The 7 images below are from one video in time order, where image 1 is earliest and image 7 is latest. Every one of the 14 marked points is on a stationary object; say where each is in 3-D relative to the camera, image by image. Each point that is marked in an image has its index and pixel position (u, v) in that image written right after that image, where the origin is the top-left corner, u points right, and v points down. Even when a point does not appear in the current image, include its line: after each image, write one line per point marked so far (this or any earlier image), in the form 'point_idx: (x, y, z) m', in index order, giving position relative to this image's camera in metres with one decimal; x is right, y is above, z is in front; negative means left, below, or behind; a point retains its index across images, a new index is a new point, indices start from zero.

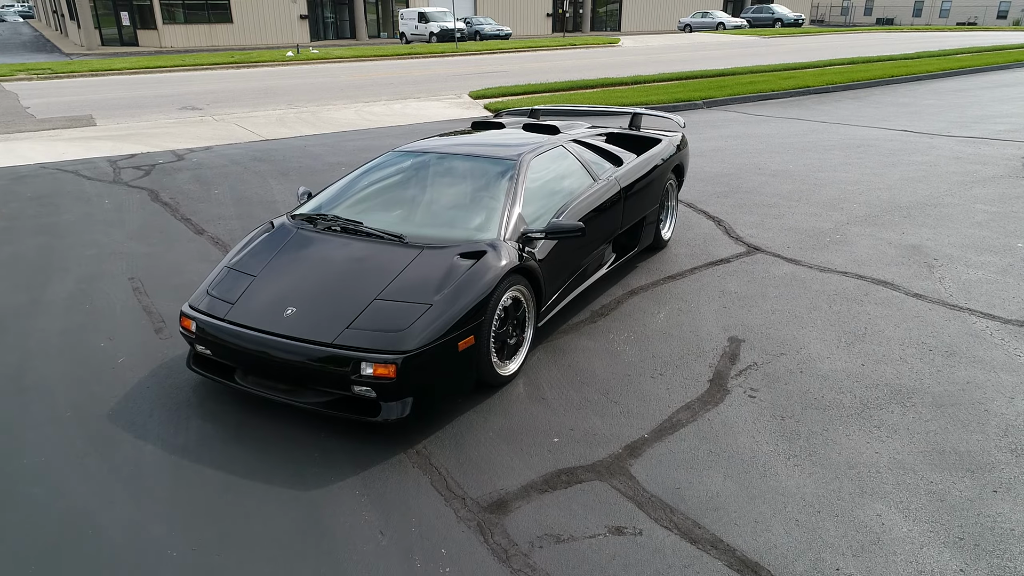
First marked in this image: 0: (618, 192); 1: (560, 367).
0: (+0.8, +0.7, +5.5) m
1: (+0.3, -0.5, +4.4) m
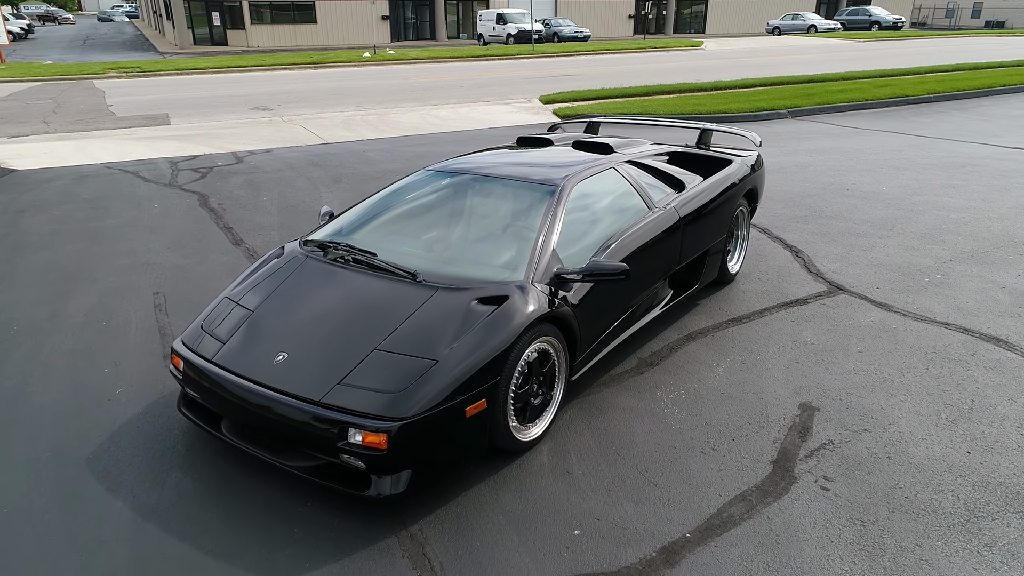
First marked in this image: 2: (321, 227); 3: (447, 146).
0: (+1.1, +0.5, +4.8) m
1: (+0.4, -0.7, +3.8) m
2: (-1.2, +0.4, +4.6) m
3: (-1.1, +2.4, +12.2) m
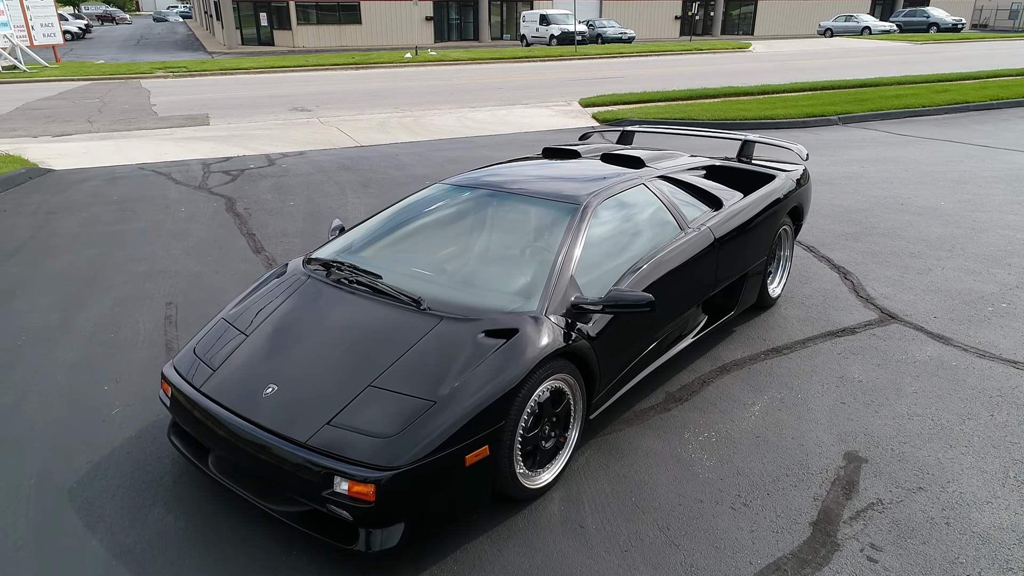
0: (+1.3, +0.3, +4.5) m
1: (+0.5, -0.9, +3.4) m
2: (-1.1, +0.3, +4.4) m
3: (-0.5, +2.3, +11.9) m
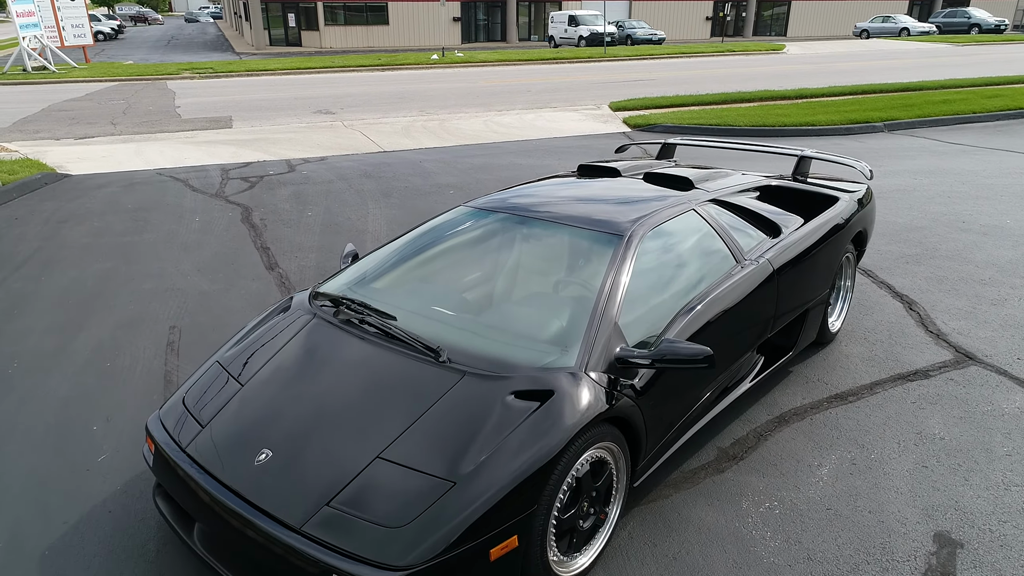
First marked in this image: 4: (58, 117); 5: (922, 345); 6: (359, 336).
0: (+1.4, +0.1, +3.9) m
1: (+0.6, -1.1, +2.9) m
2: (-0.9, +0.1, +3.9) m
3: (-0.1, +2.1, +11.5) m
4: (-10.7, +4.0, +16.9) m
5: (+2.7, -0.4, +4.7) m
6: (-0.7, -0.2, +3.2) m
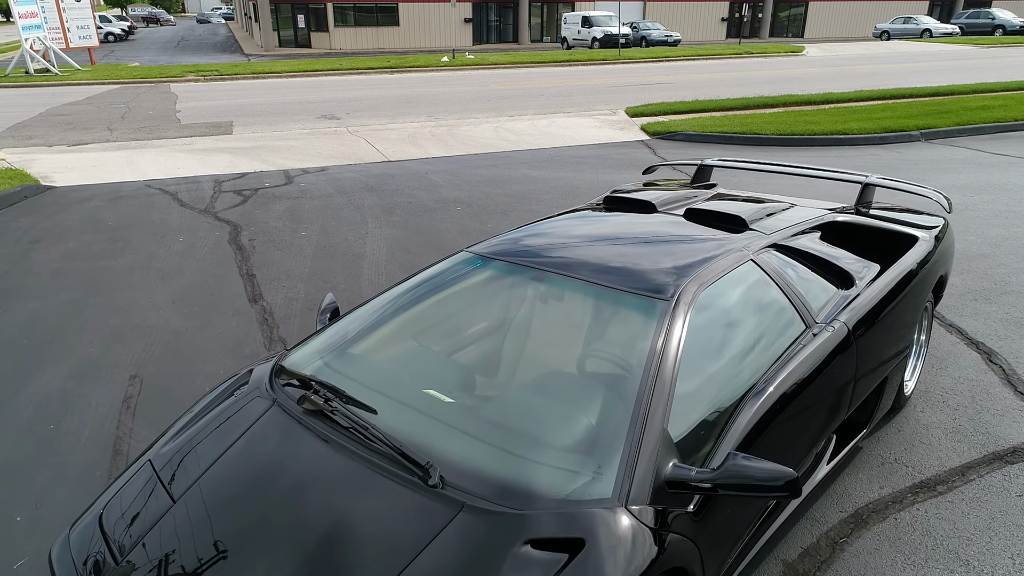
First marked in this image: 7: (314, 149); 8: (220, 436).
0: (+1.5, -0.2, +3.2) m
1: (+0.6, -1.4, +2.2) m
2: (-0.9, -0.2, +3.2) m
3: (+0.1, +1.8, +10.8) m
4: (-10.5, +3.8, +16.3) m
5: (+2.8, -0.7, +3.9) m
6: (-0.6, -0.5, +2.5) m
7: (-3.5, +2.5, +12.8) m
8: (-1.1, -0.5, +2.6) m
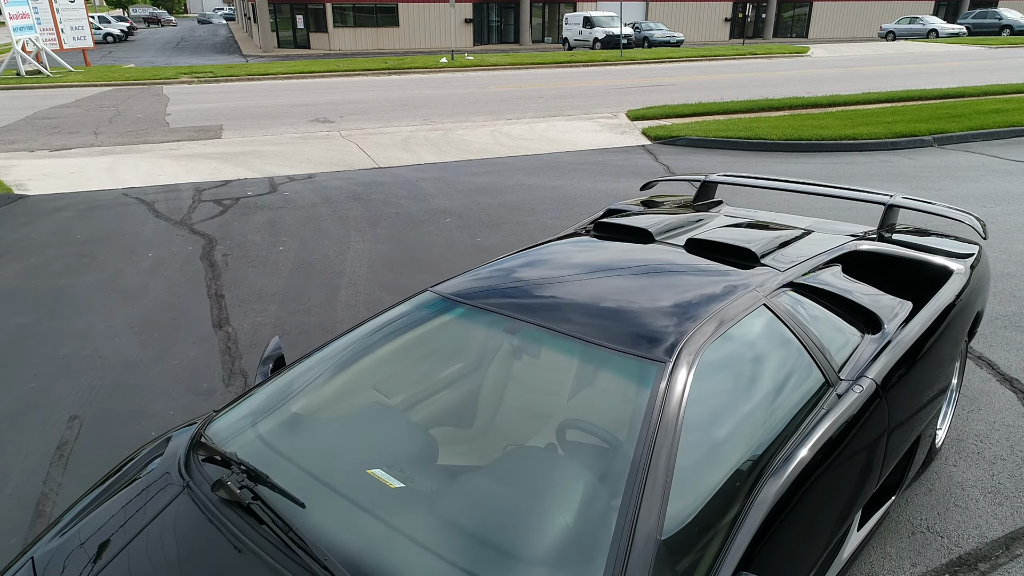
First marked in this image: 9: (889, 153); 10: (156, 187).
0: (+1.4, -0.4, +2.7) m
1: (+0.5, -1.6, +1.7) m
2: (-1.0, -0.4, +2.8) m
3: (0.0, +1.6, +10.3) m
4: (-10.5, +3.6, +15.9) m
5: (+2.7, -0.9, +3.5) m
6: (-0.7, -0.7, +2.0) m
7: (-3.6, +2.3, +12.3) m
8: (-1.2, -0.7, +2.1) m
9: (+6.0, +2.2, +11.4) m
10: (-4.9, +1.4, +9.9) m
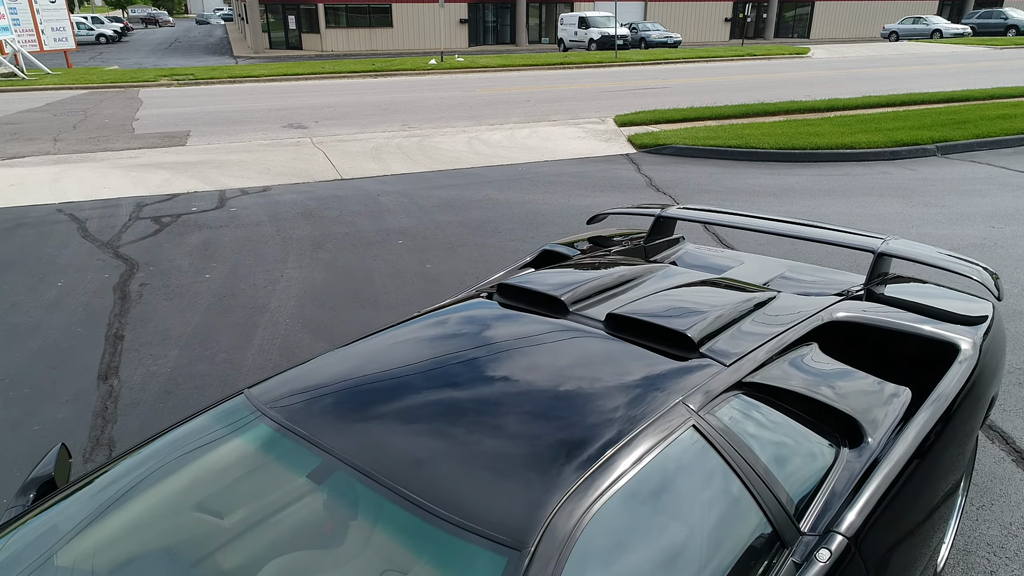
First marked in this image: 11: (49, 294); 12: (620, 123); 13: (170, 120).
0: (+0.9, -0.7, +2.0) m
1: (+0.1, -1.9, +1.0) m
2: (-1.4, -0.7, +2.0) m
3: (-0.4, +1.3, +9.5) m
4: (-10.9, +3.3, +15.2) m
5: (+2.2, -1.2, +2.7) m
6: (-1.2, -1.0, +1.3) m
7: (-4.0, +2.0, +11.6) m
8: (-1.6, -1.0, +1.4) m
9: (+5.6, +1.9, +10.6) m
10: (-5.3, +1.1, +9.2) m
11: (-4.0, -0.1, +6.1) m
12: (+2.2, +3.3, +14.5) m
13: (-7.8, +3.8, +16.3) m
